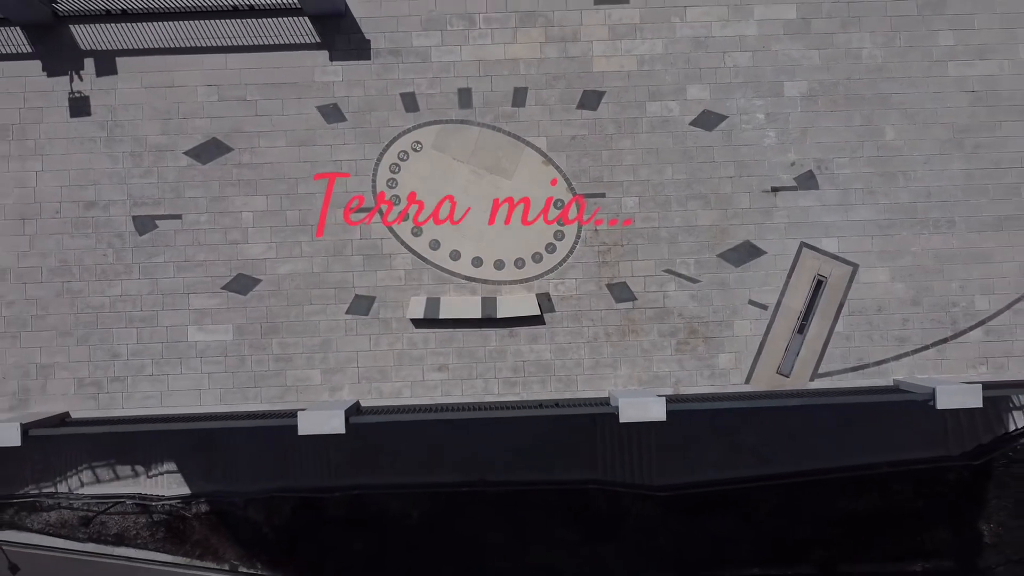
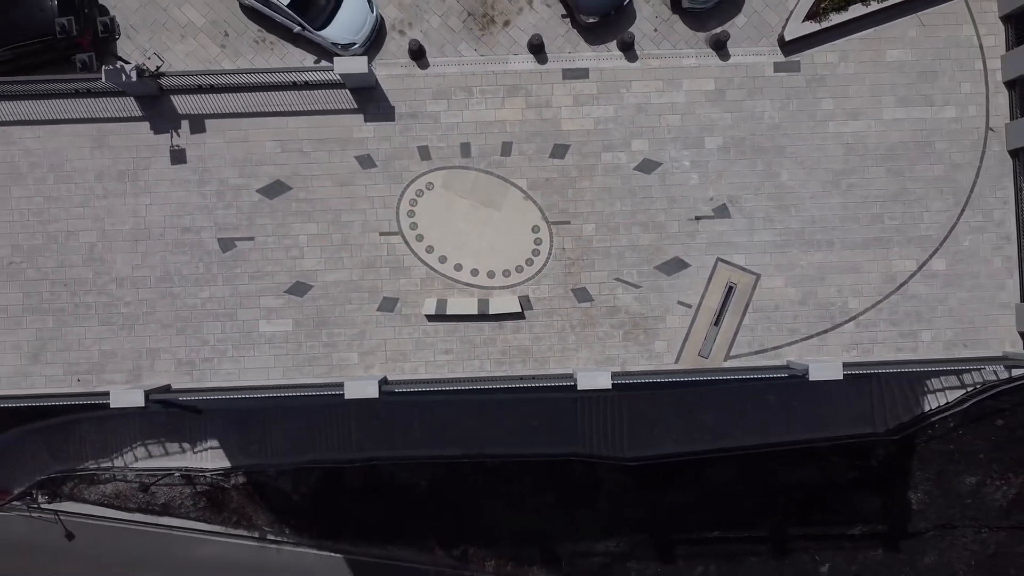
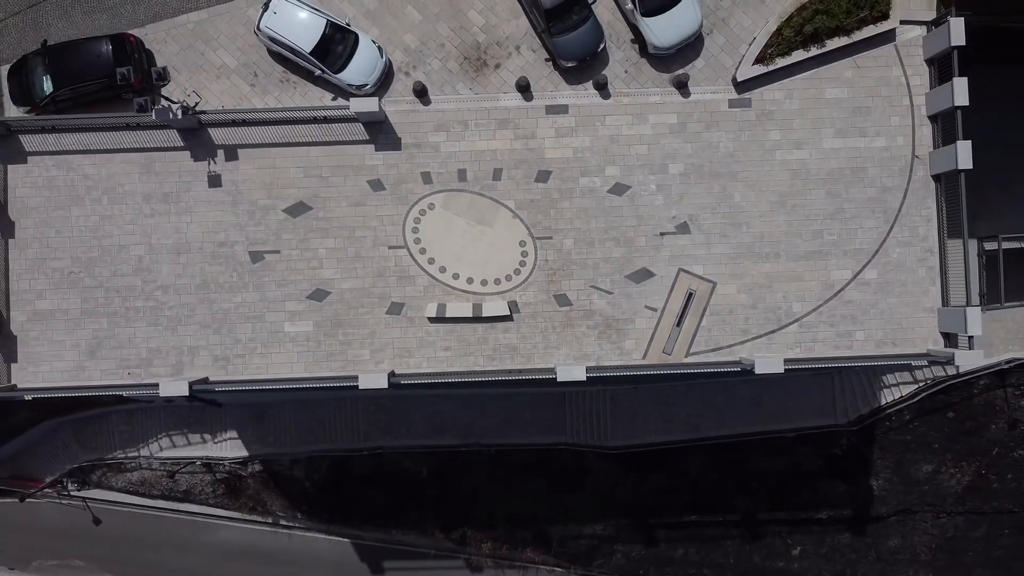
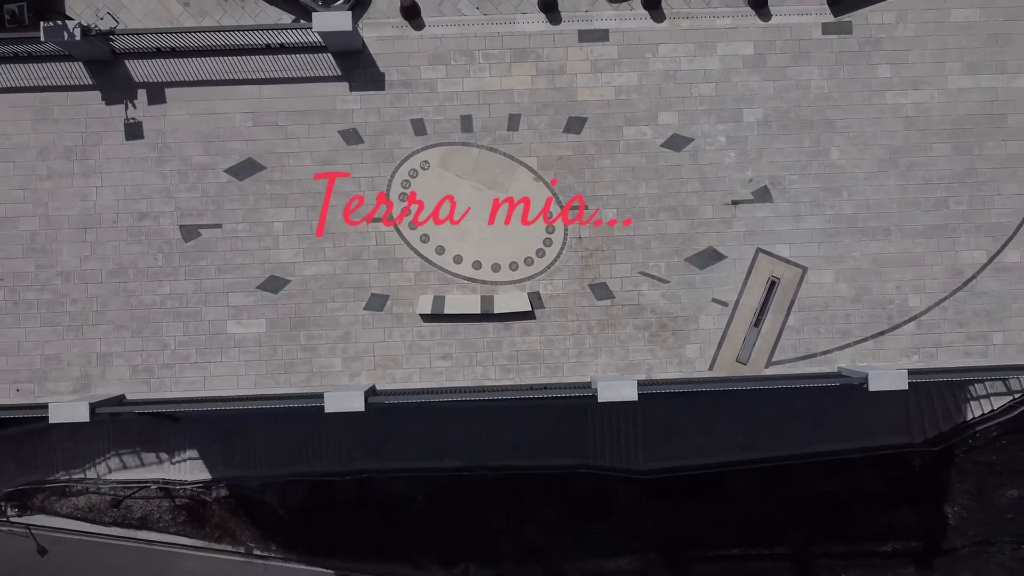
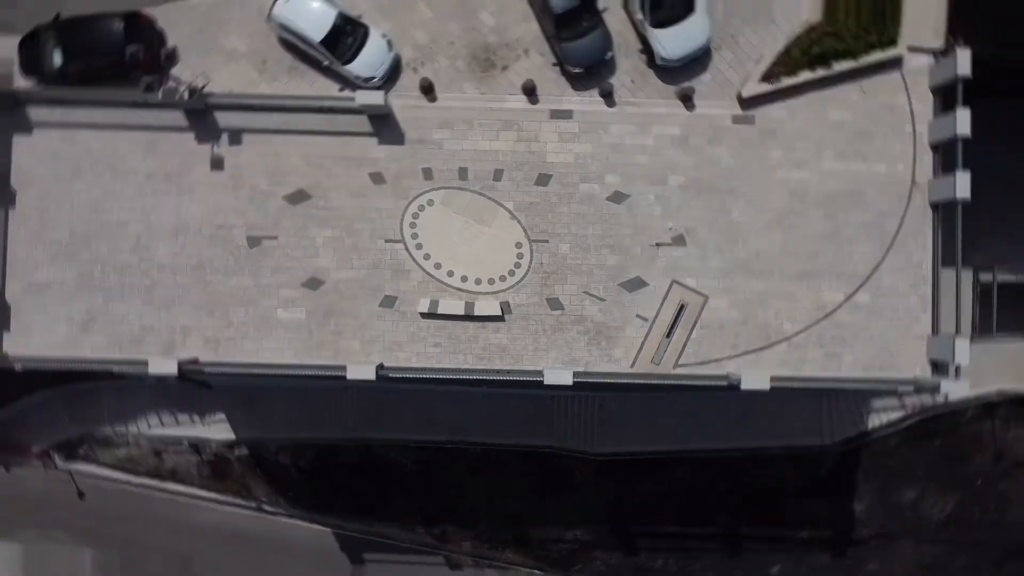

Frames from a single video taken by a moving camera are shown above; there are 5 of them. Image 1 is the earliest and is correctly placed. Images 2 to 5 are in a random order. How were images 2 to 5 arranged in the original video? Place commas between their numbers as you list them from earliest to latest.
4, 2, 3, 5
